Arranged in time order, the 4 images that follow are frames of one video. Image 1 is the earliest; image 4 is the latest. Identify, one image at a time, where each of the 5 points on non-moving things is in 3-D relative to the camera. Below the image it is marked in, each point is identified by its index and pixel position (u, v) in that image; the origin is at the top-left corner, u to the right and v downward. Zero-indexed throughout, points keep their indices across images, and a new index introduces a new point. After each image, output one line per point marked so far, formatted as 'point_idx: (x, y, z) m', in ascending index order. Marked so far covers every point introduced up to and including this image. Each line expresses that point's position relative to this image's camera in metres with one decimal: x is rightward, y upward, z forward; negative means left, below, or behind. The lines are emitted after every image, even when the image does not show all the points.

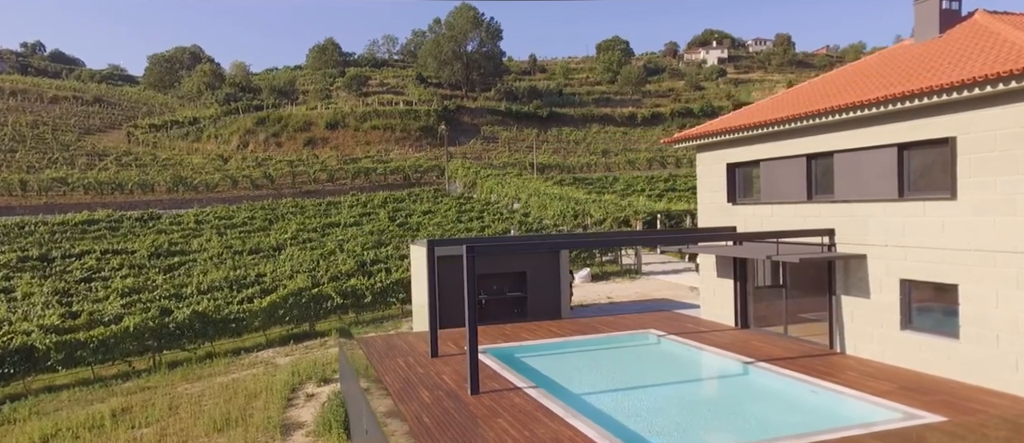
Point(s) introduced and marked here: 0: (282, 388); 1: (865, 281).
0: (-4.7, -3.4, +14.4) m
1: (+5.4, -0.9, +10.7) m
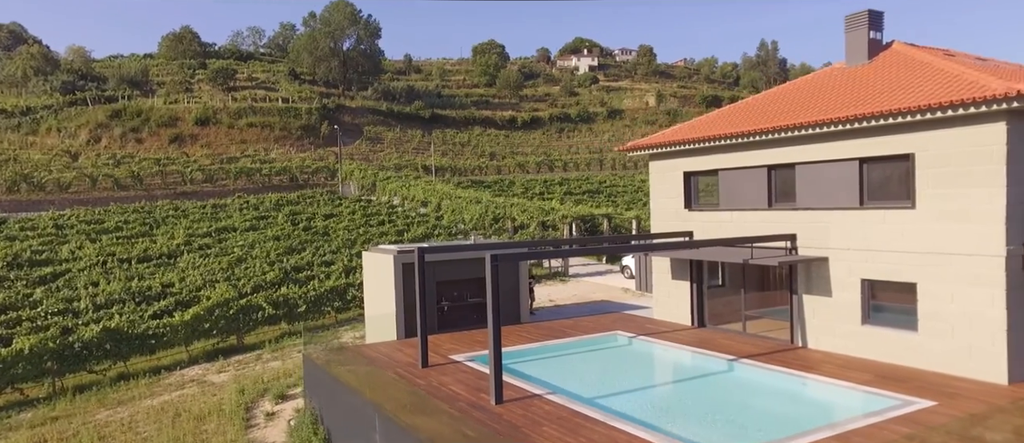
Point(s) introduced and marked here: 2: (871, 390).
0: (-5.3, -3.6, +13.5) m
1: (+5.4, -1.0, +11.9) m
2: (+5.2, -2.4, +9.8) m
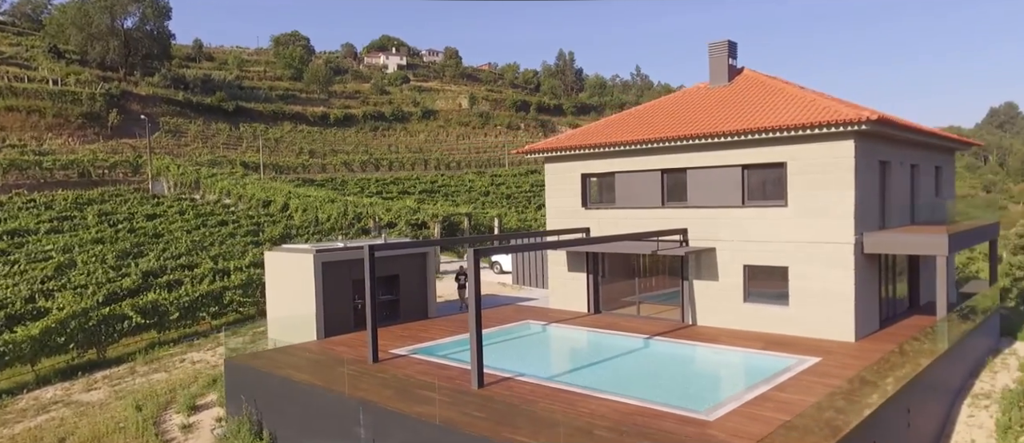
0: (-6.5, -3.6, +12.4) m
1: (+4.1, -0.9, +14.2) m
2: (+4.5, -2.3, +12.1) m
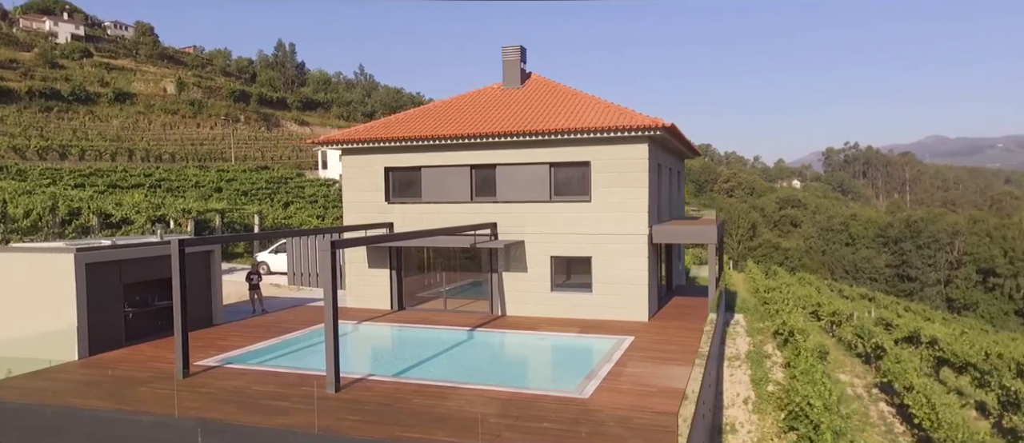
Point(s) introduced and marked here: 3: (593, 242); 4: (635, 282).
0: (-8.8, -3.5, +8.9) m
1: (+0.2, -0.8, +14.8) m
2: (+1.4, -2.1, +13.1) m
3: (+1.6, -0.4, +14.4) m
4: (+2.4, -1.2, +14.1) m
